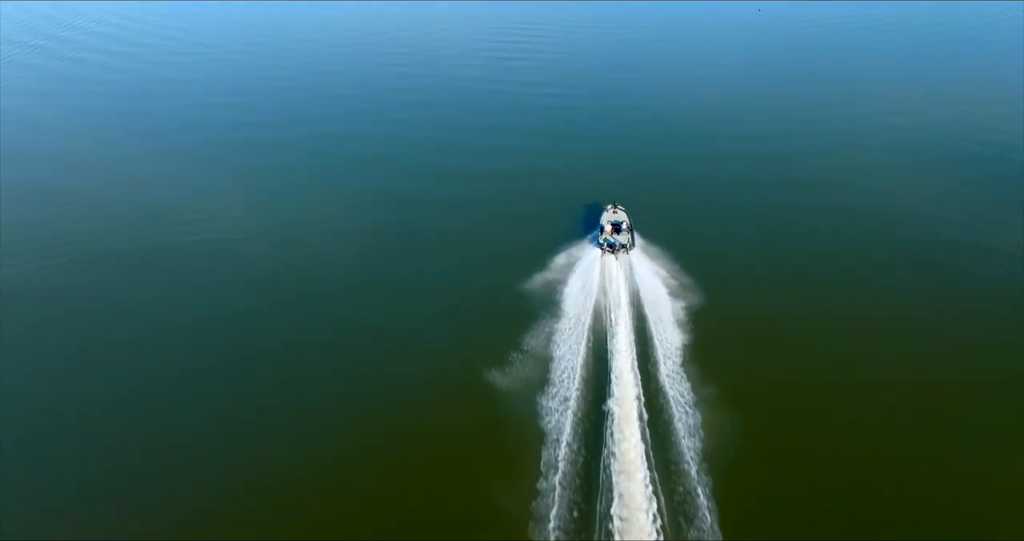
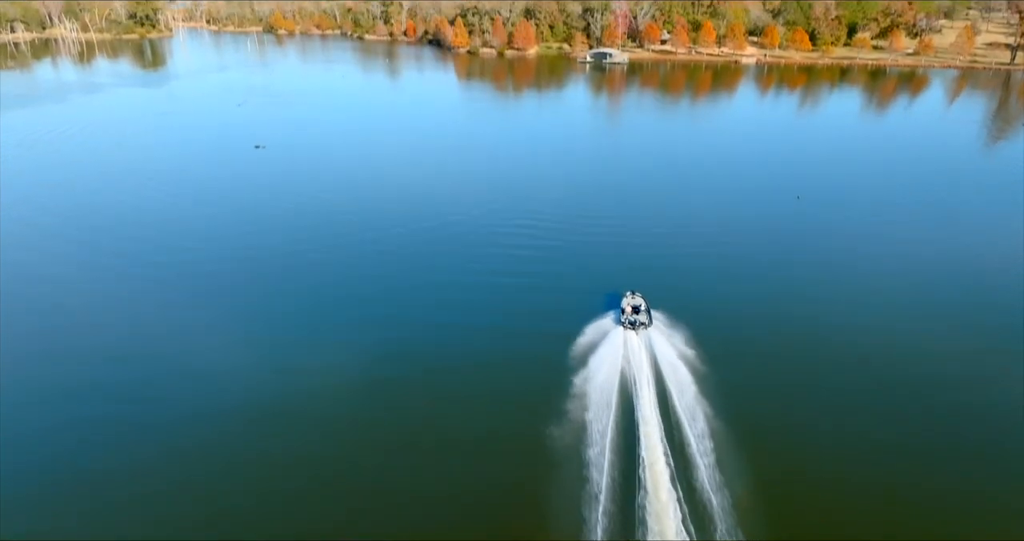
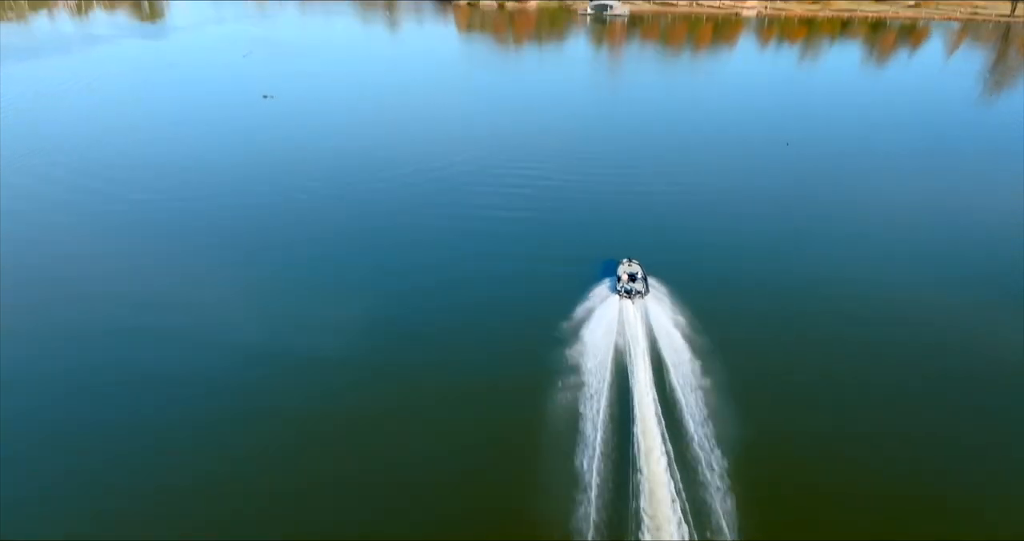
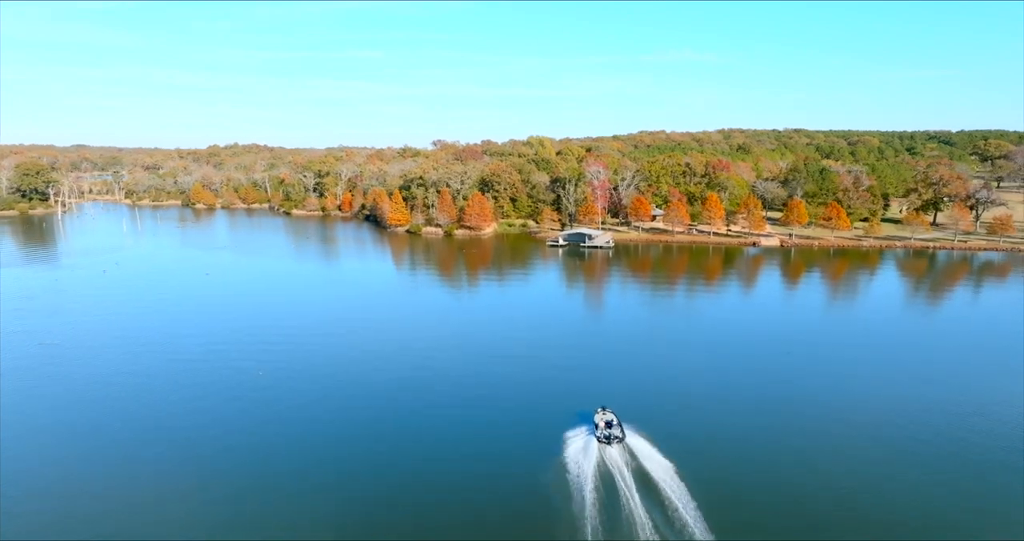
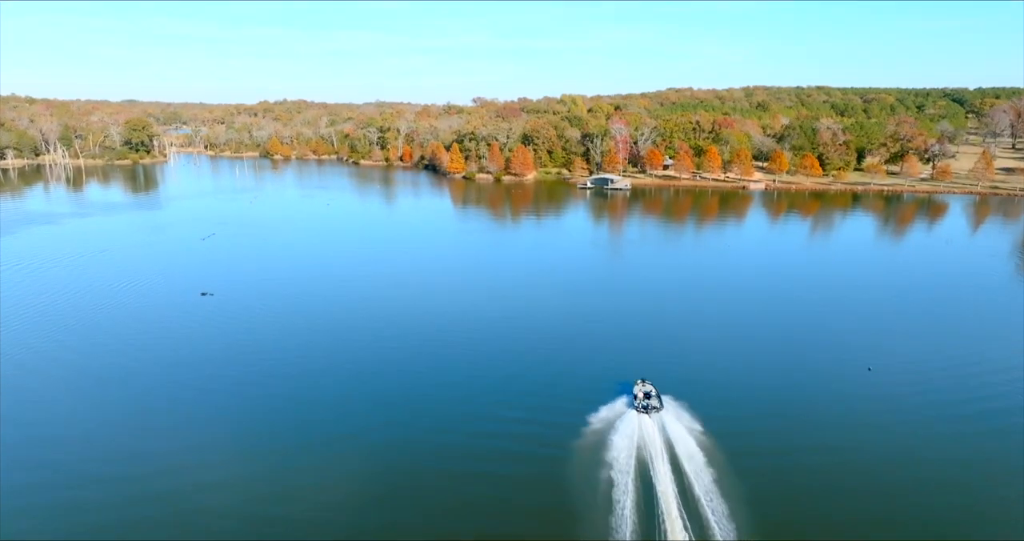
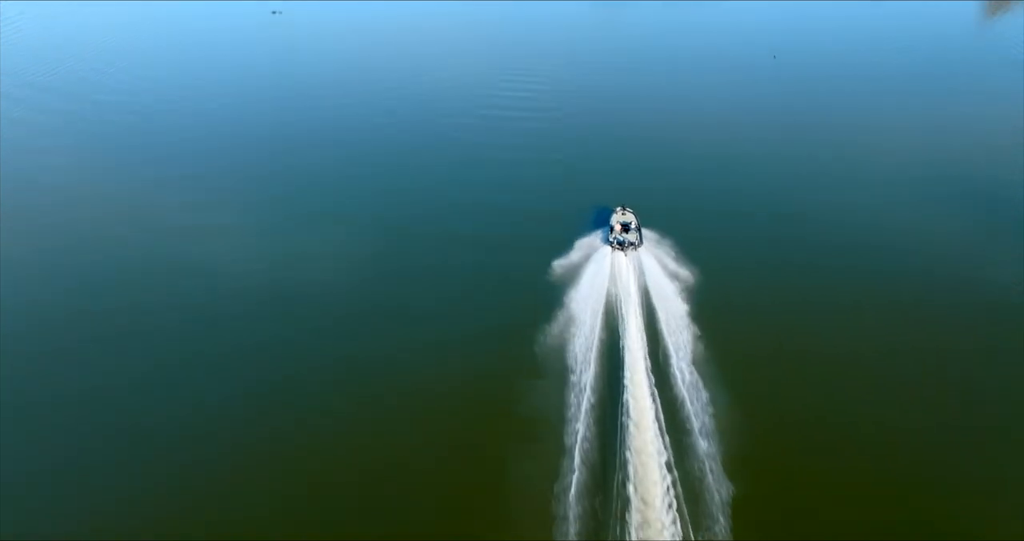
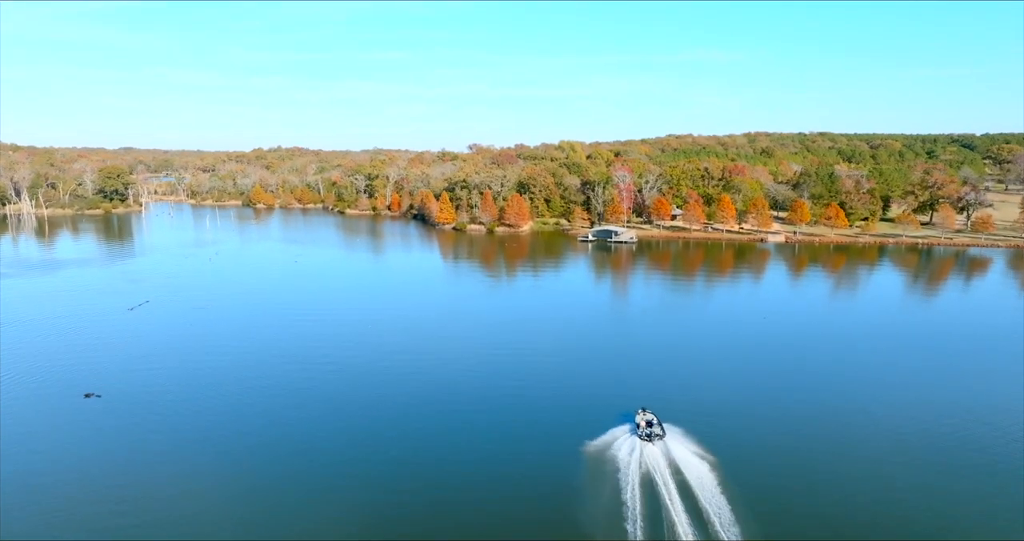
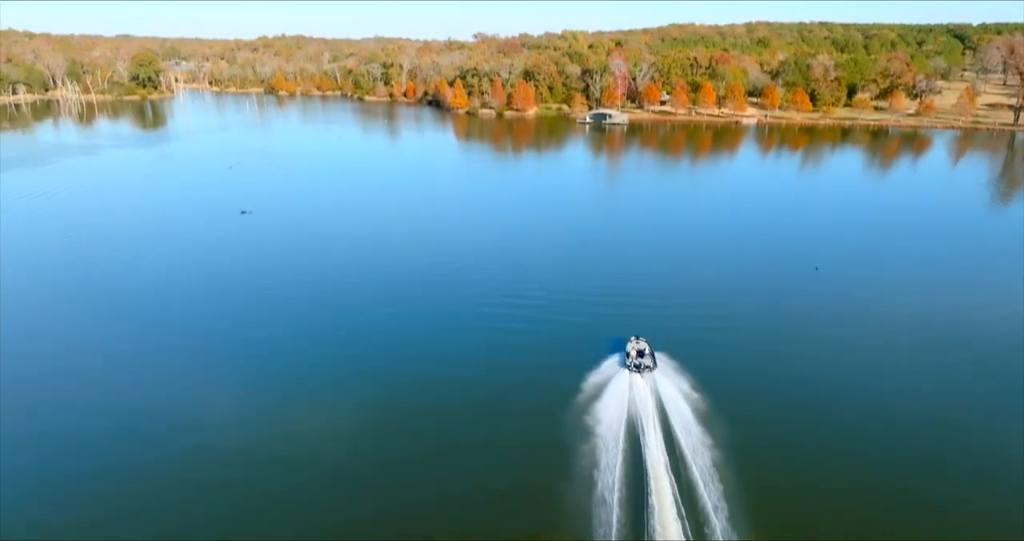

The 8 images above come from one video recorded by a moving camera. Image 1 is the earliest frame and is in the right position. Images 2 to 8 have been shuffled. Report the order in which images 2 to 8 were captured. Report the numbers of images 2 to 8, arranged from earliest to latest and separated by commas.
6, 3, 2, 8, 5, 7, 4
